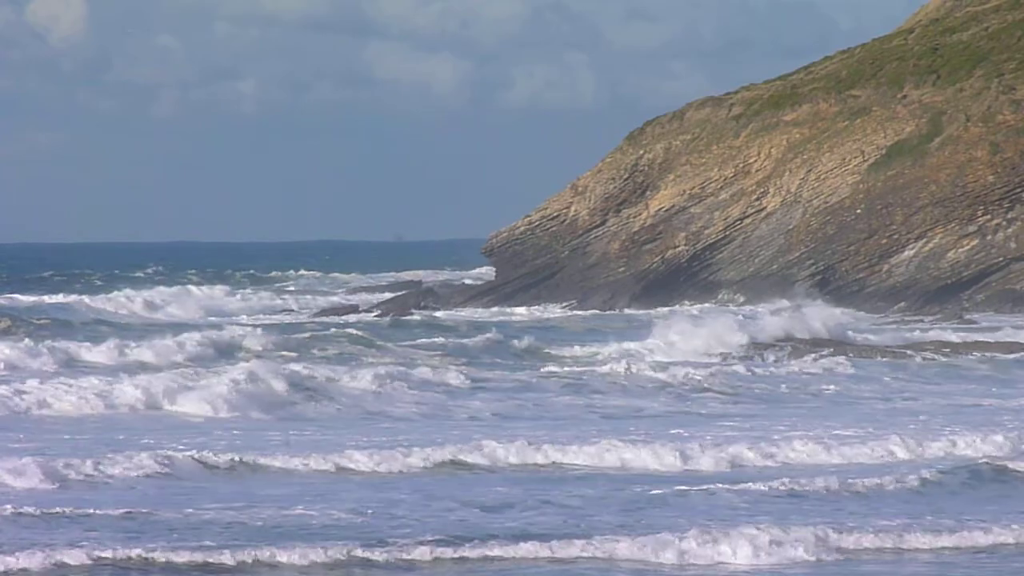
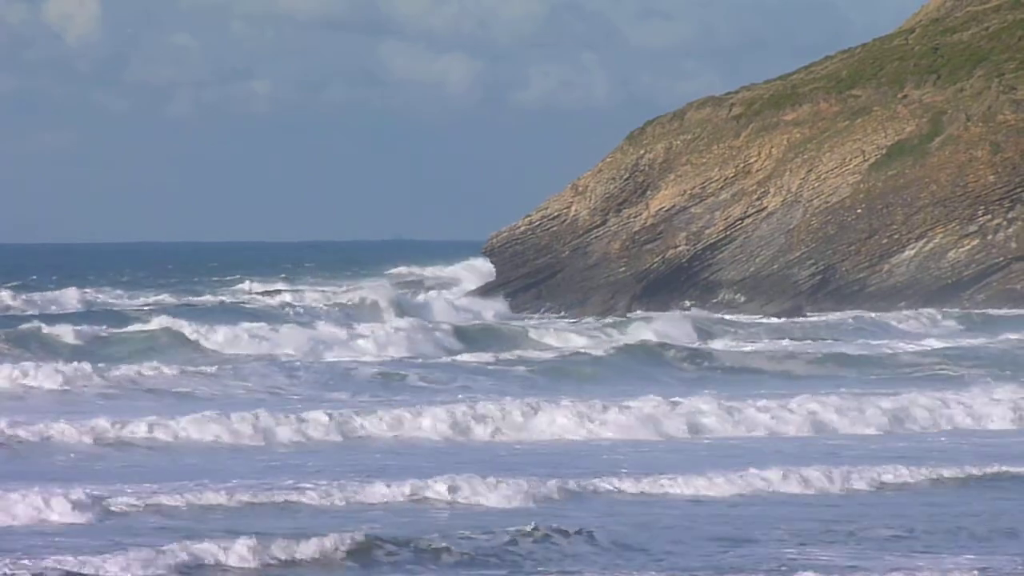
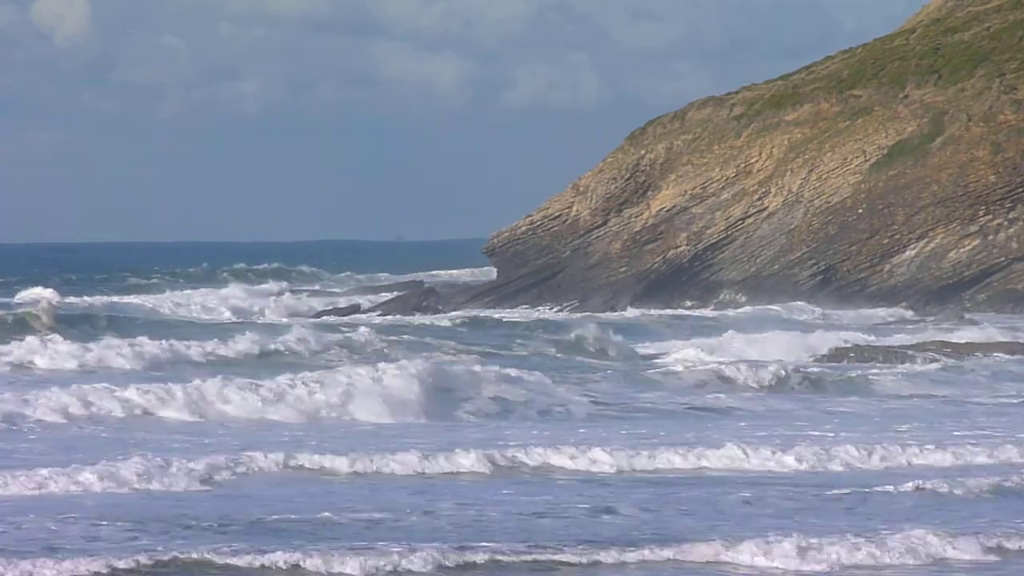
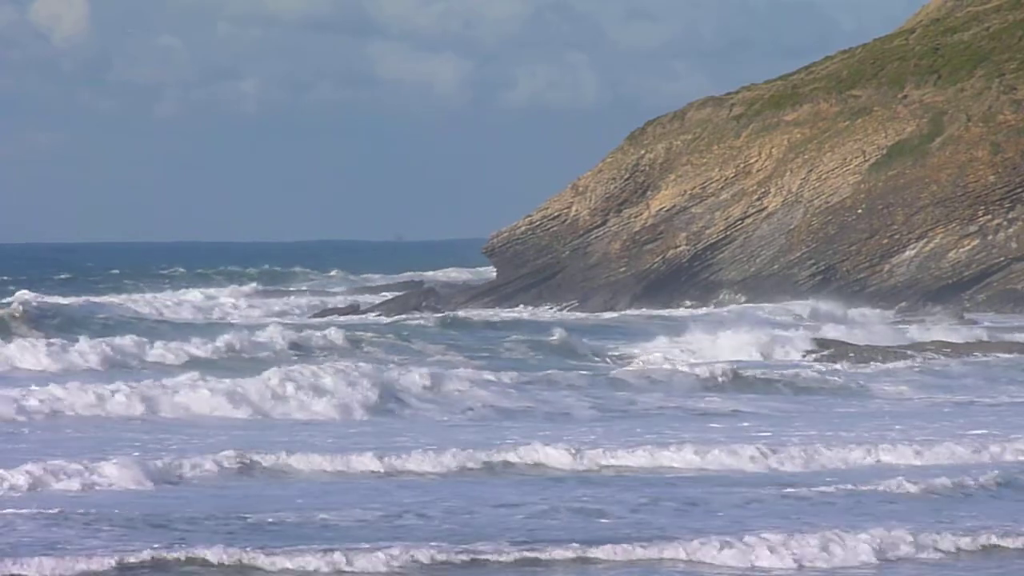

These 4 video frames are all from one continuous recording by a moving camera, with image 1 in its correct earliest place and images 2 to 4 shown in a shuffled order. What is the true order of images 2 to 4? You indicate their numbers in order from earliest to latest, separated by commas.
4, 3, 2
